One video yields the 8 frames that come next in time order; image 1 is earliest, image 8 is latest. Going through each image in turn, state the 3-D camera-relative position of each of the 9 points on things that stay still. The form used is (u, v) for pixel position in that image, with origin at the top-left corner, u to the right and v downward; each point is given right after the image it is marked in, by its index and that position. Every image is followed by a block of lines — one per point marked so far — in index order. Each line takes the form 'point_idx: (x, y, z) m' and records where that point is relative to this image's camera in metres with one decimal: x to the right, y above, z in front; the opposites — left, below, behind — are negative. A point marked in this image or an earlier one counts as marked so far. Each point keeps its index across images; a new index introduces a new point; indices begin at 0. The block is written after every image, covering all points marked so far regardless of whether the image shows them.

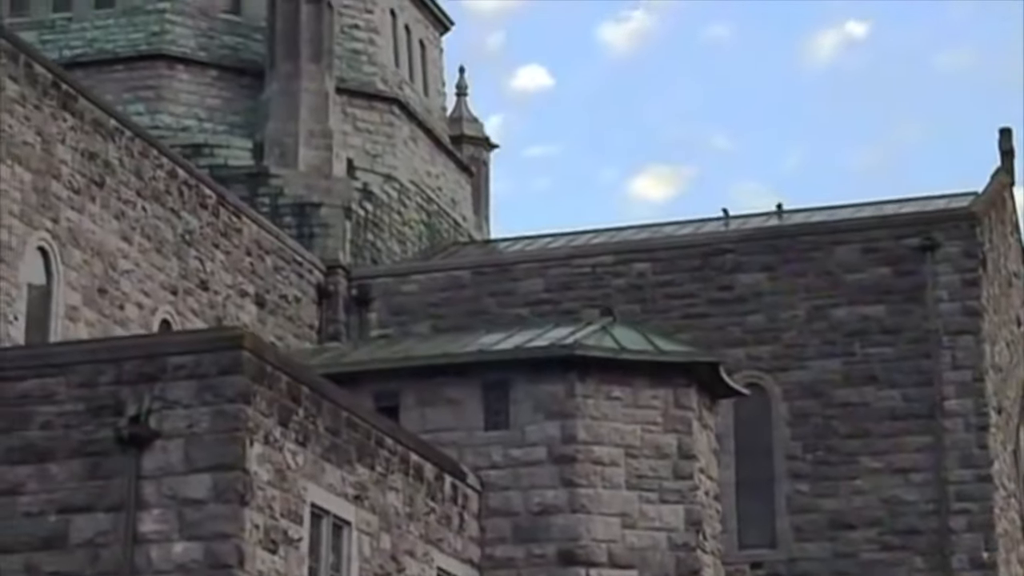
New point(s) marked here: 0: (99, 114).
0: (-6.4, +2.7, +19.9) m
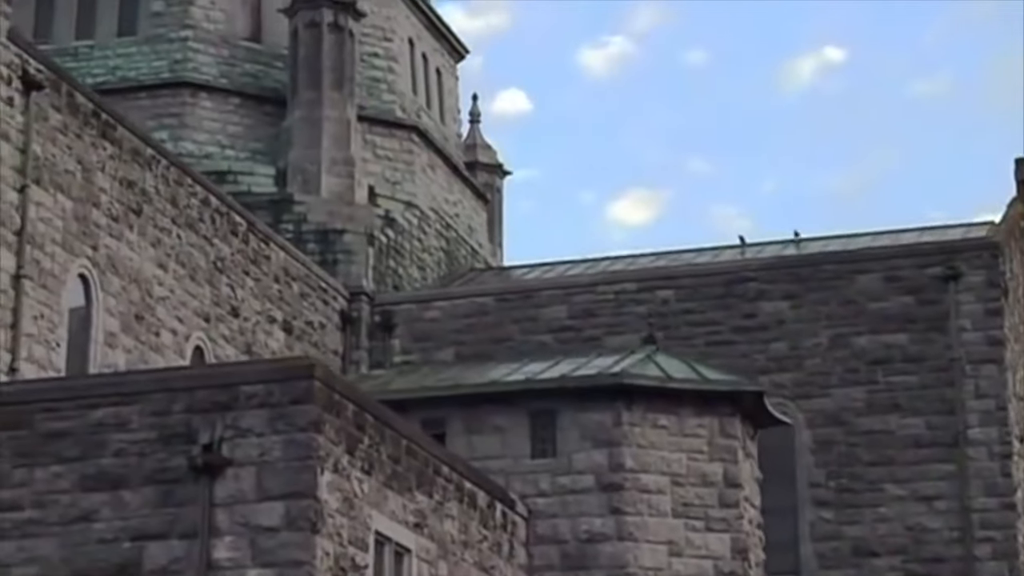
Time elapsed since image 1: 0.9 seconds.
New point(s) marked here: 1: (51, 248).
0: (-5.9, +2.3, +20.1) m
1: (-6.3, +0.6, +17.8) m
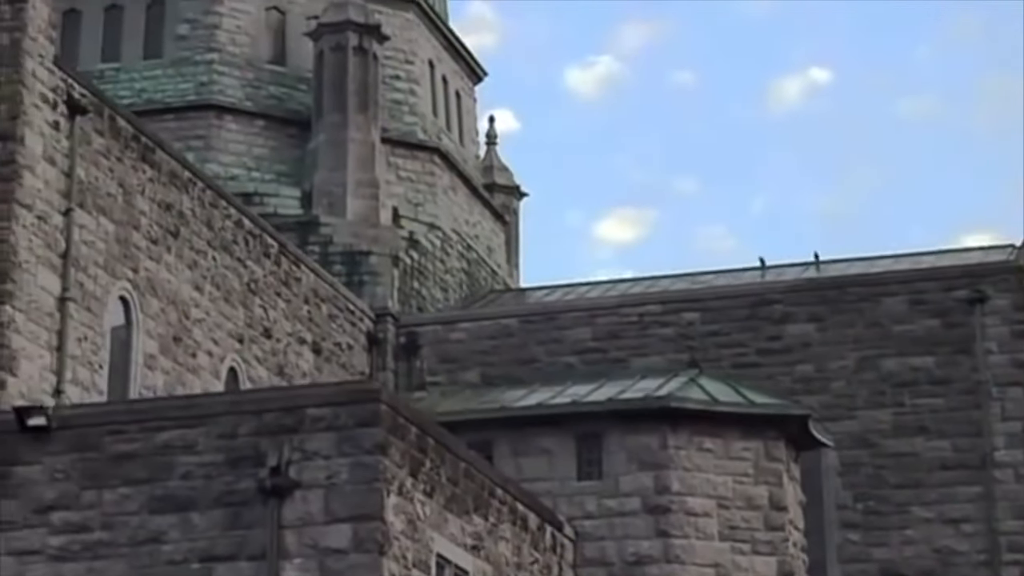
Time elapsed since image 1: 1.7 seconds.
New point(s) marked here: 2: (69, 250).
0: (-5.3, +1.9, +20.3) m
1: (-5.8, +0.2, +18.0) m
2: (-5.9, +0.5, +17.4) m
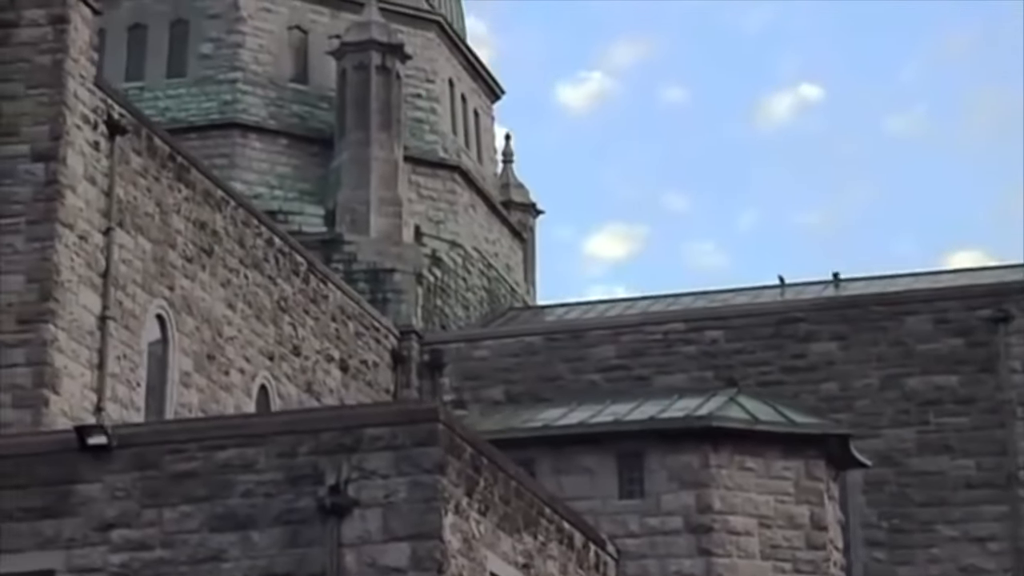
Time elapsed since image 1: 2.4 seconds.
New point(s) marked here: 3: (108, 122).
0: (-4.8, +1.6, +20.5) m
1: (-5.3, 0.0, +18.1) m
2: (-5.5, +0.3, +17.5) m
3: (-5.6, +2.3, +17.8) m
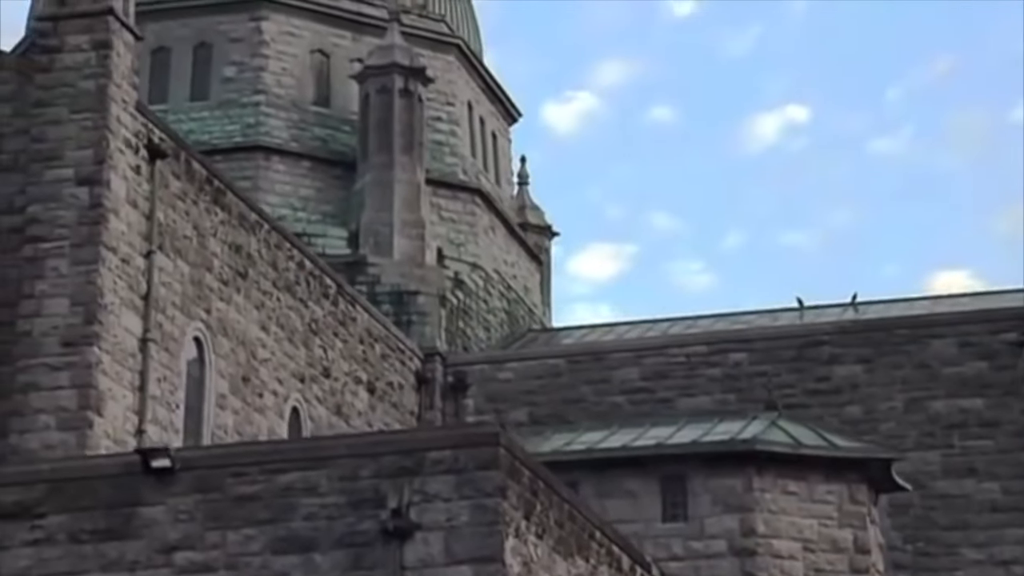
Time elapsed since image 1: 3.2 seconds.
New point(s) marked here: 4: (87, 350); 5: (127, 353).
0: (-4.3, +1.3, +20.6) m
1: (-4.8, -0.3, +18.3) m
2: (-4.9, -0.1, +17.7) m
3: (-5.0, +2.0, +18.0) m
4: (-5.4, -0.8, +16.3) m
5: (-5.1, -0.9, +17.0) m
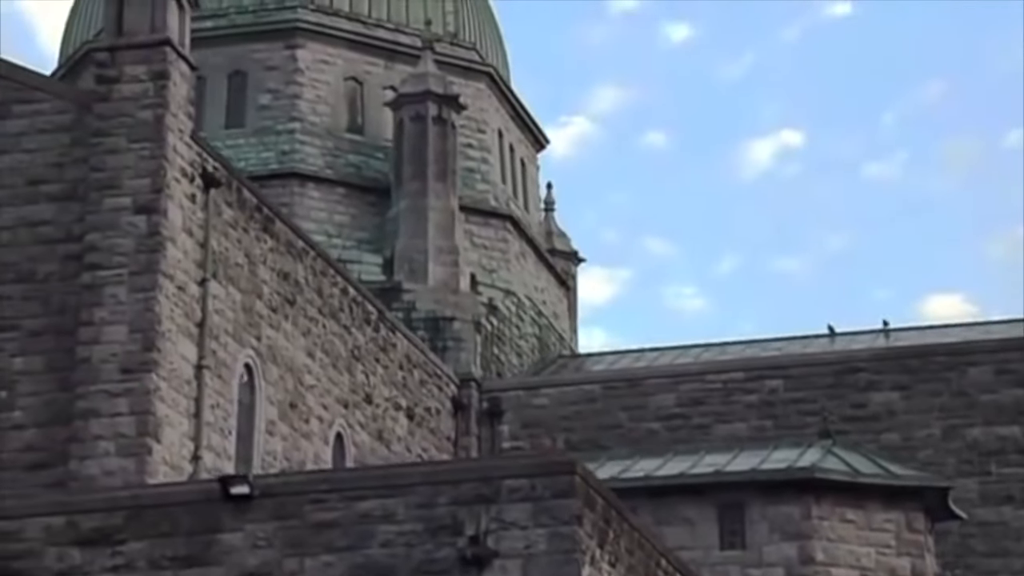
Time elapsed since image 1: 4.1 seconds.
0: (-3.6, +0.8, +20.9) m
1: (-4.1, -0.7, +18.4) m
2: (-4.2, -0.4, +17.8) m
3: (-4.3, +1.6, +18.2) m
4: (-4.7, -1.1, +16.5) m
5: (-4.4, -1.2, +17.2) m
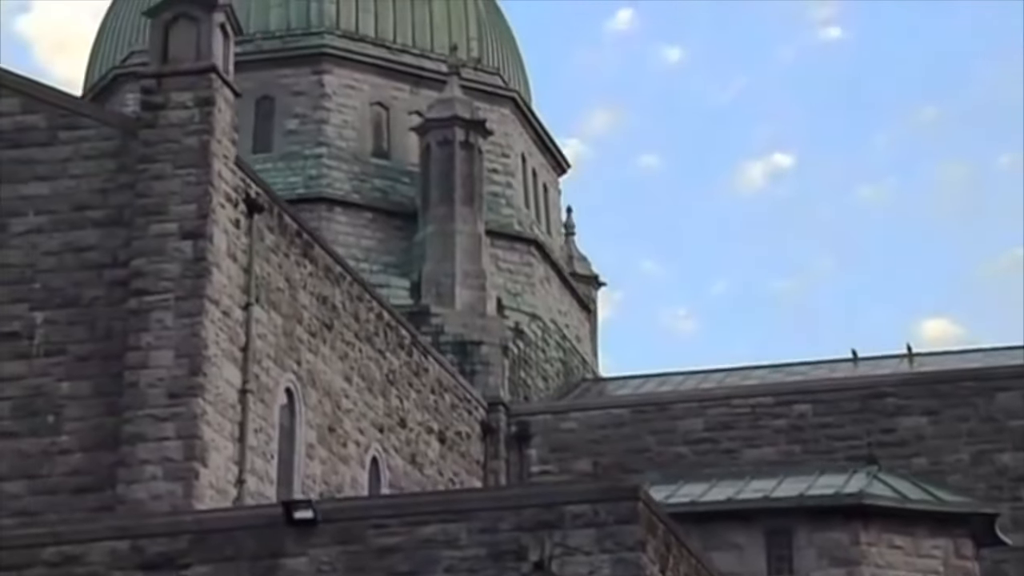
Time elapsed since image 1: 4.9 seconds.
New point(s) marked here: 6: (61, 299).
0: (-3.0, +0.4, +21.0) m
1: (-3.5, -1.1, +18.6) m
2: (-3.7, -0.8, +18.0) m
3: (-3.8, +1.2, +18.3) m
4: (-4.1, -1.5, +16.6) m
5: (-3.8, -1.5, +17.3) m
6: (-6.1, -0.2, +17.5) m
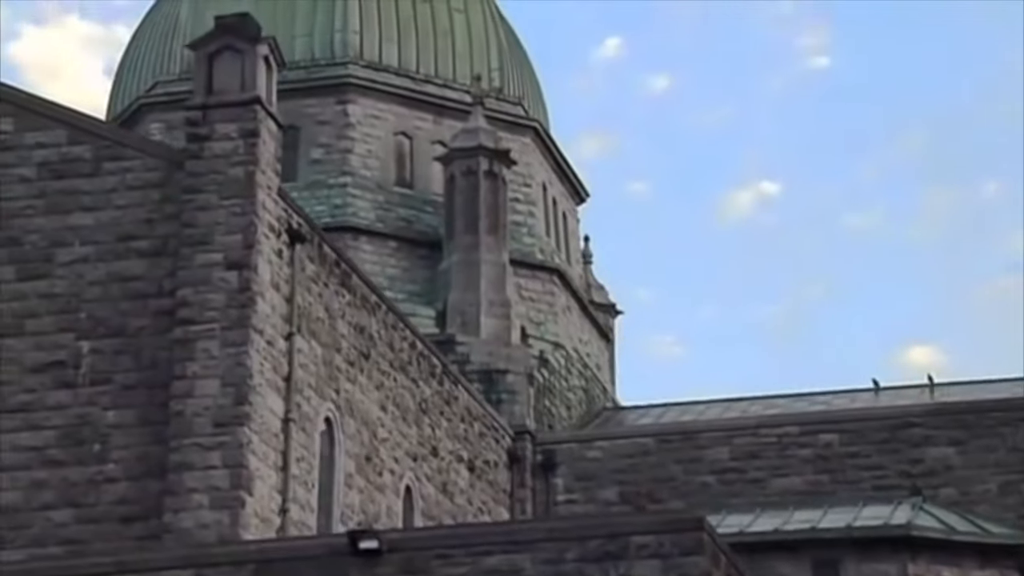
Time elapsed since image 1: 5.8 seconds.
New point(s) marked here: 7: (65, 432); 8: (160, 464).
0: (-2.4, 0.0, +21.1) m
1: (-3.0, -1.5, +18.7) m
2: (-3.1, -1.2, +18.1) m
3: (-3.2, +0.8, +18.5) m
4: (-3.5, -1.8, +16.7) m
5: (-3.2, -1.9, +17.4) m
6: (-5.5, -0.5, +17.6) m
7: (-6.0, -1.9, +17.2) m
8: (-4.6, -2.3, +16.8) m
